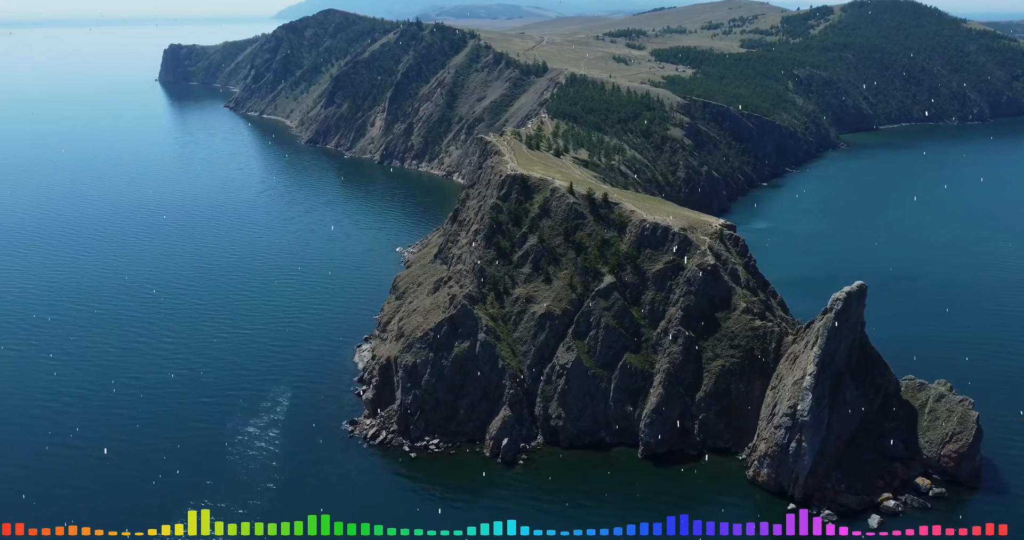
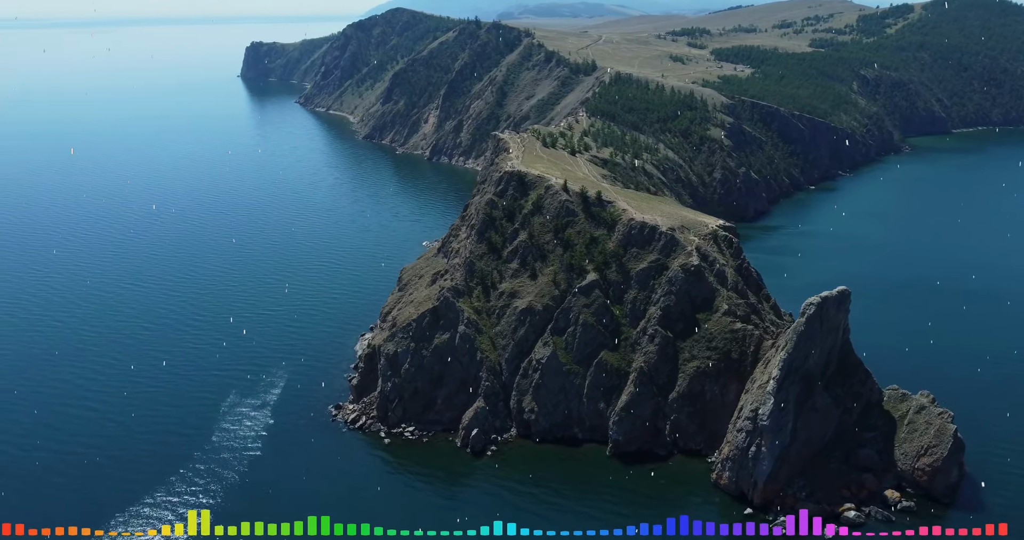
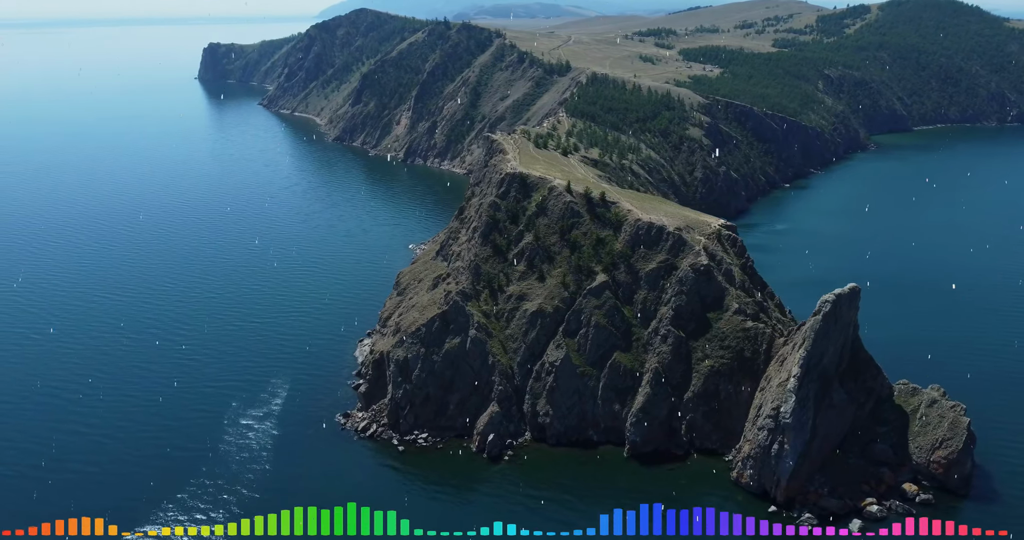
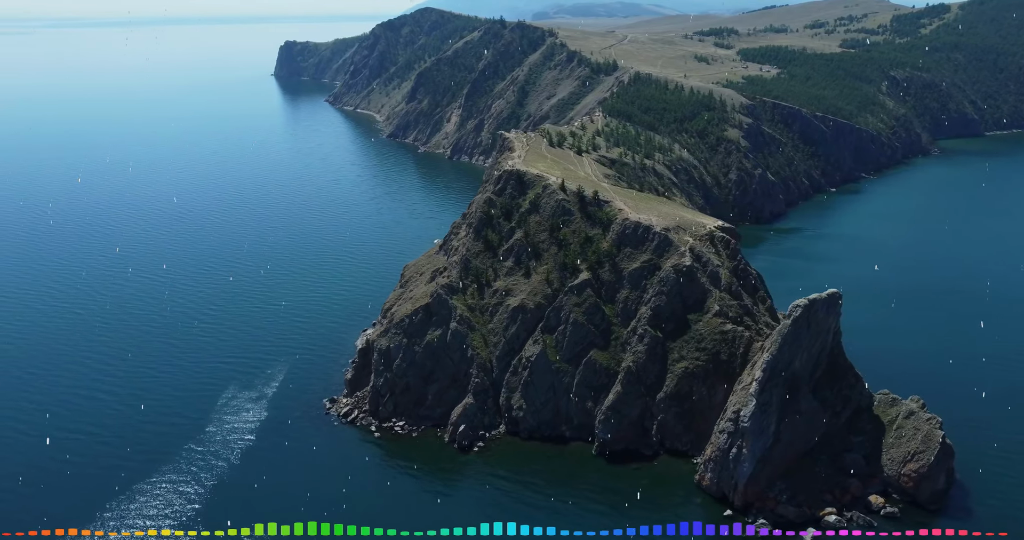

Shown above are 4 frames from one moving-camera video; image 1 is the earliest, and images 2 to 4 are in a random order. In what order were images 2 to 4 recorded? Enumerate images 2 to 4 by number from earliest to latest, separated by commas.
3, 2, 4
